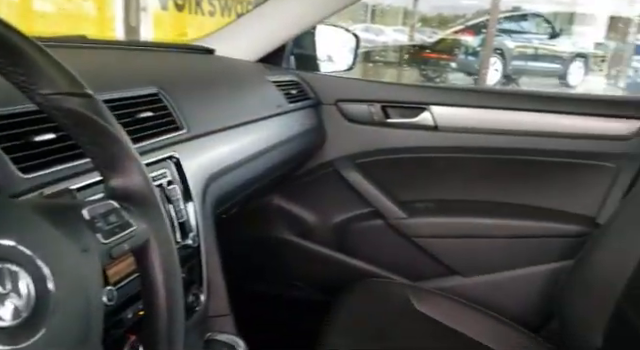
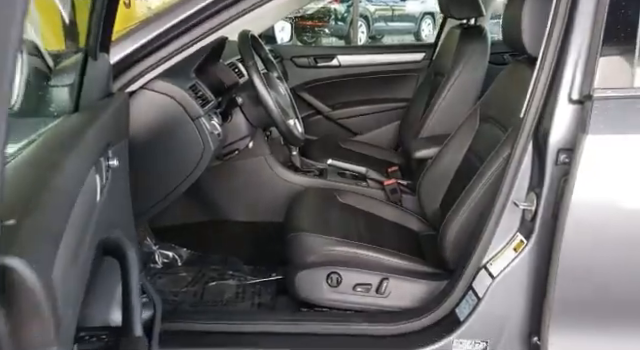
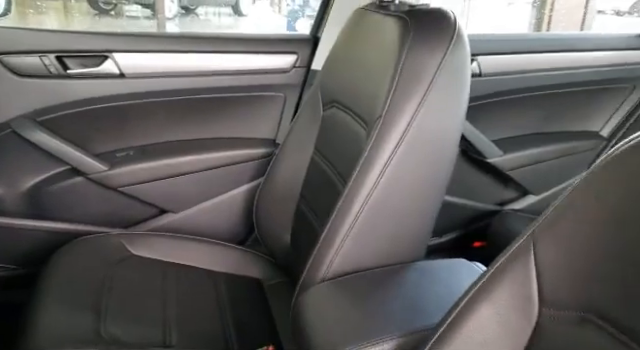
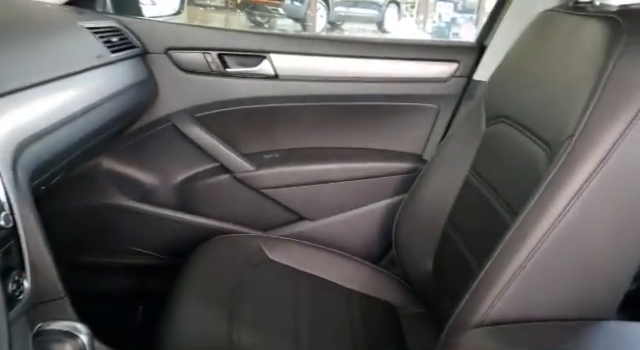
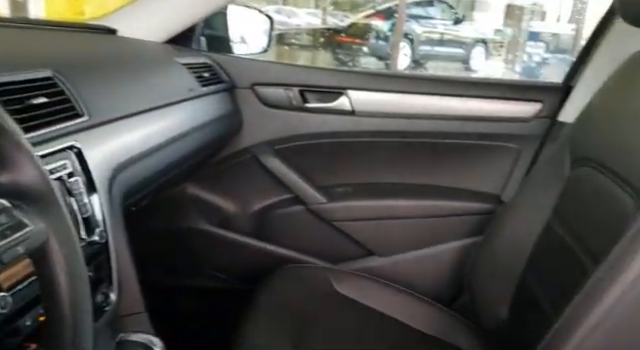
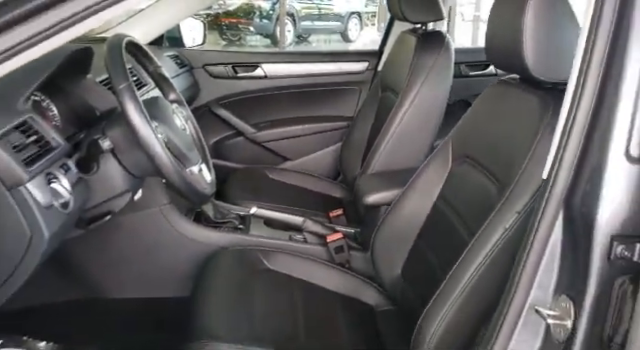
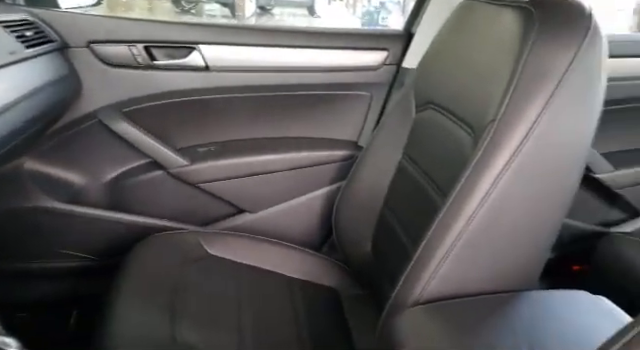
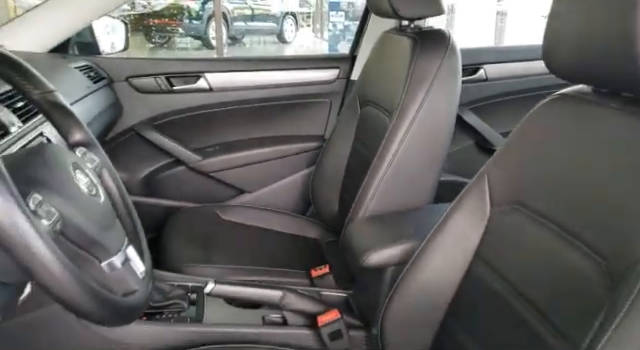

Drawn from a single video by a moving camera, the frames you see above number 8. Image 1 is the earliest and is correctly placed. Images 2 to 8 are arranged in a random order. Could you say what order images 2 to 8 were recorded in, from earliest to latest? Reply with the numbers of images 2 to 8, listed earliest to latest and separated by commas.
5, 4, 7, 3, 8, 6, 2
